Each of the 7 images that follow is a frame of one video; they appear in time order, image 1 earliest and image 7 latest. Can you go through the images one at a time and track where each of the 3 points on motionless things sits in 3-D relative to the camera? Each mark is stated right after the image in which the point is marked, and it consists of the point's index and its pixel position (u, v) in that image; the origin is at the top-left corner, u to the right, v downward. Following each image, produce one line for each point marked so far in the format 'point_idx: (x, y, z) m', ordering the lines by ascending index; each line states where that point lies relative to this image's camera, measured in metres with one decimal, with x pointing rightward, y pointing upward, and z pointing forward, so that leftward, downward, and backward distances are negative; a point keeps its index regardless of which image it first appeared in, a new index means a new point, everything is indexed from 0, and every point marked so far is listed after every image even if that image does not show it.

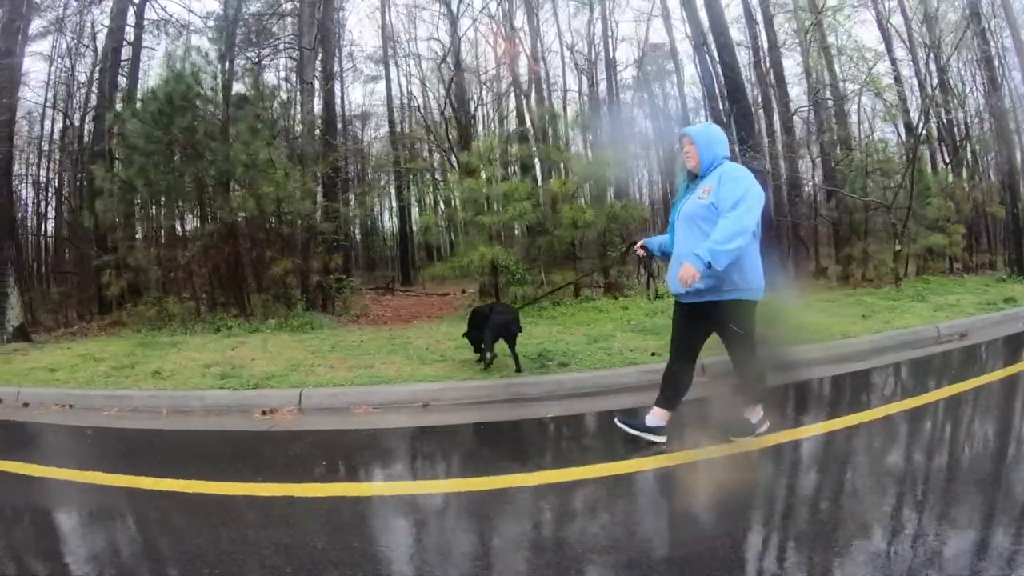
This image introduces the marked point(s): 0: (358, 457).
0: (-1.1, -1.2, +4.6) m
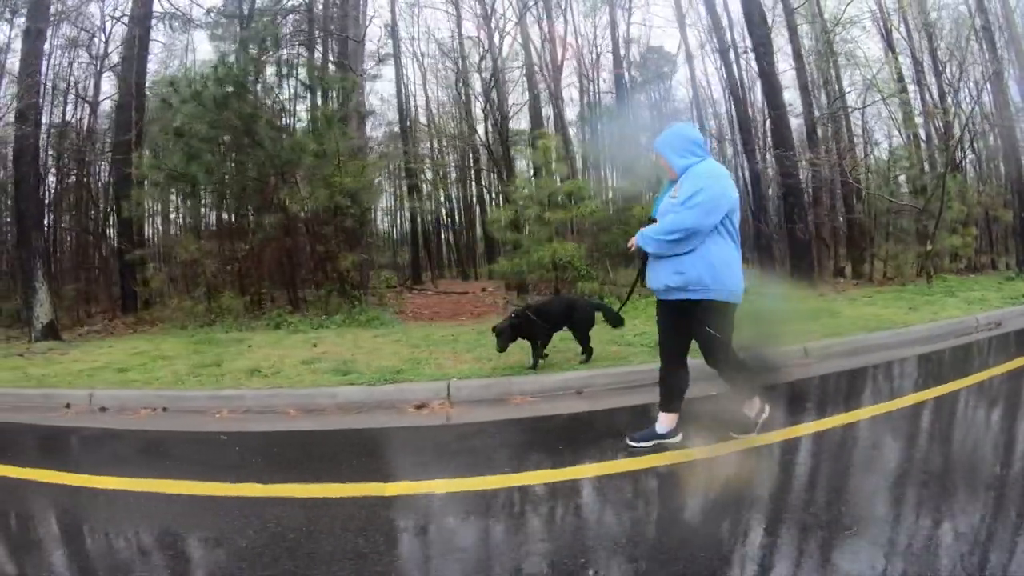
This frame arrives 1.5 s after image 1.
0: (-0.8, -1.2, +4.5) m
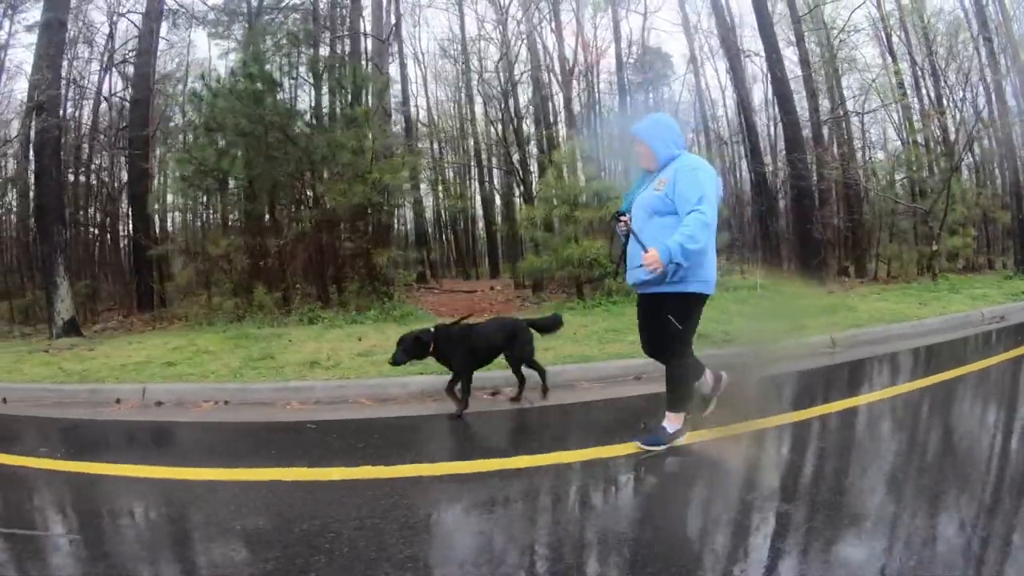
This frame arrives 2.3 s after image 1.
0: (-0.7, -1.1, +4.5) m
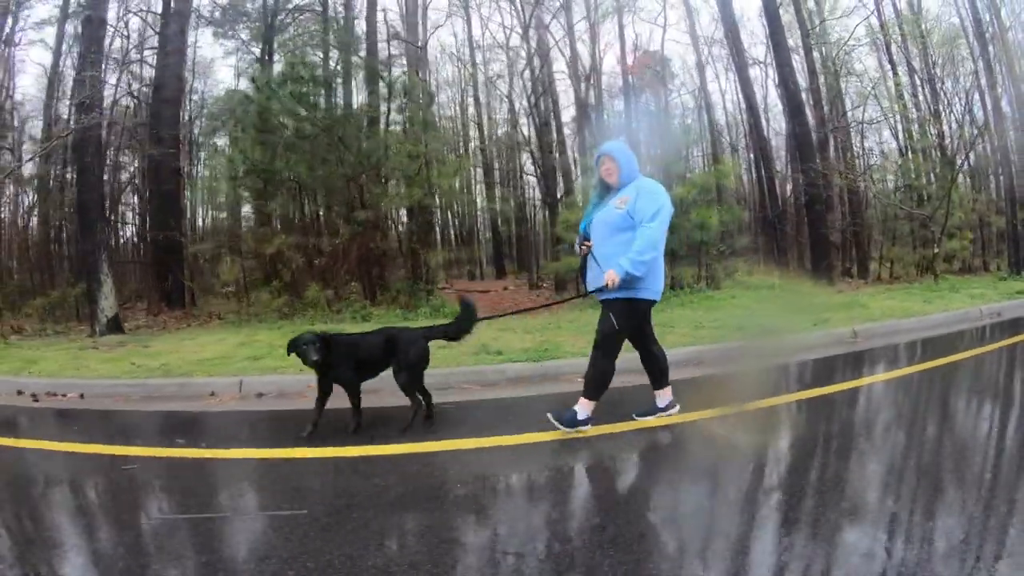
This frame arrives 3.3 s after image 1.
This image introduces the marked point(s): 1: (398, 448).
0: (-0.5, -1.1, +4.5) m
1: (-0.8, -1.1, +4.7) m
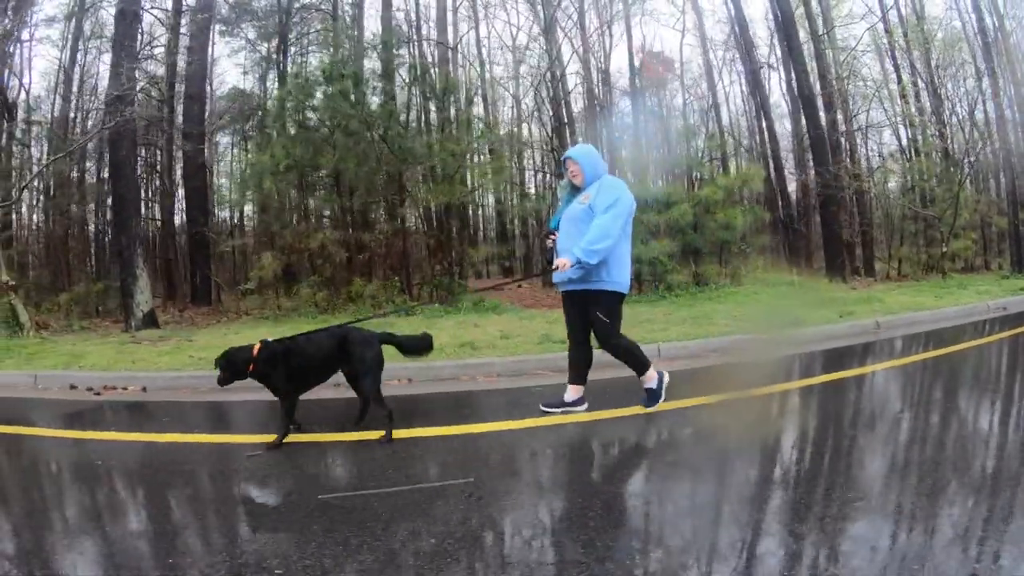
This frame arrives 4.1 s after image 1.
0: (-0.3, -1.1, +4.5) m
1: (-0.7, -1.1, +4.7) m
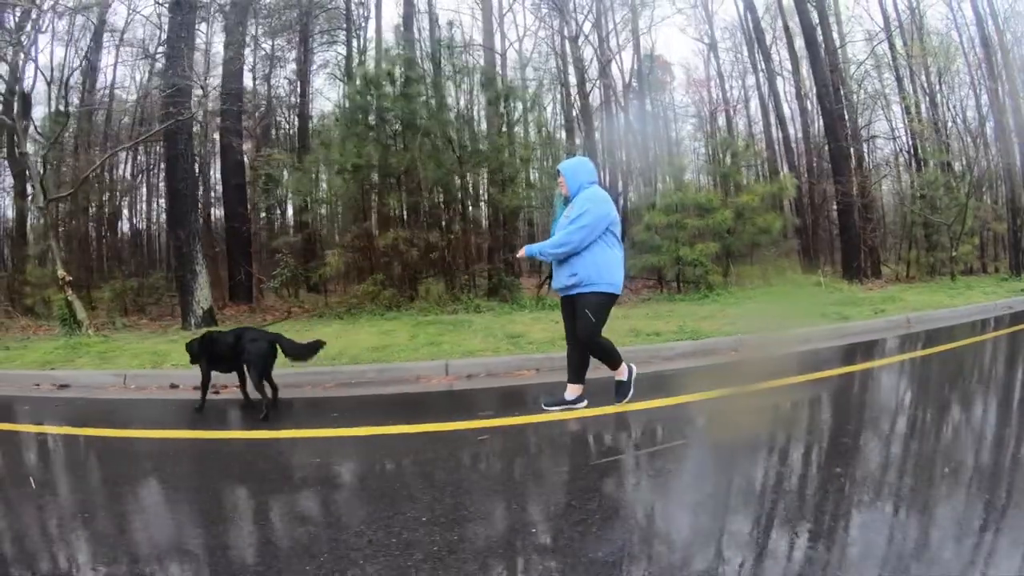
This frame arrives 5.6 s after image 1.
0: (0.0, -1.1, +4.6) m
1: (-0.4, -1.1, +4.7) m
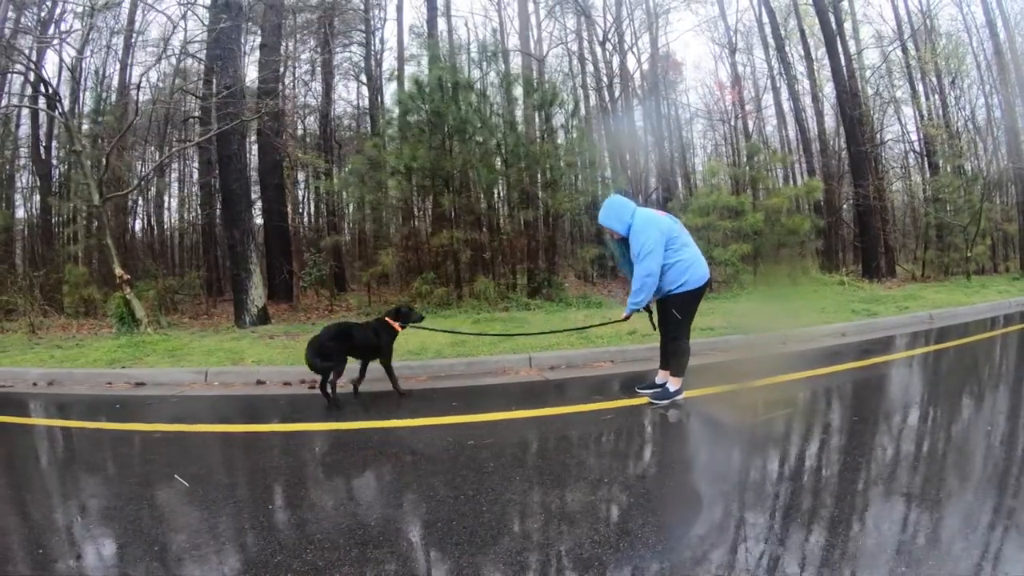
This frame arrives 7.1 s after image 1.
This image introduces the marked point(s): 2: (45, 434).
0: (+0.3, -1.1, +4.6) m
1: (-0.1, -1.1, +4.7) m
2: (-3.6, -1.1, +5.1) m
